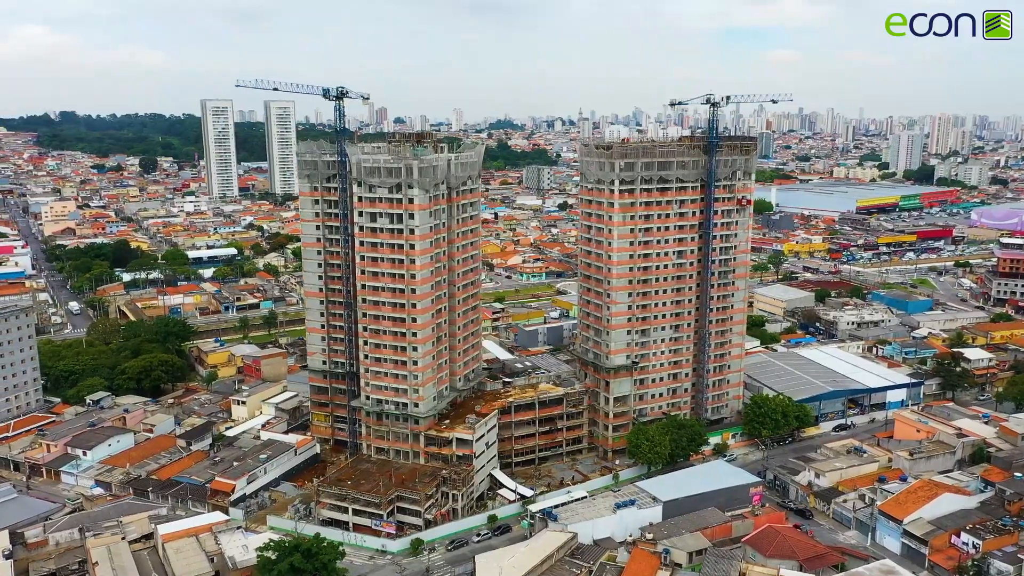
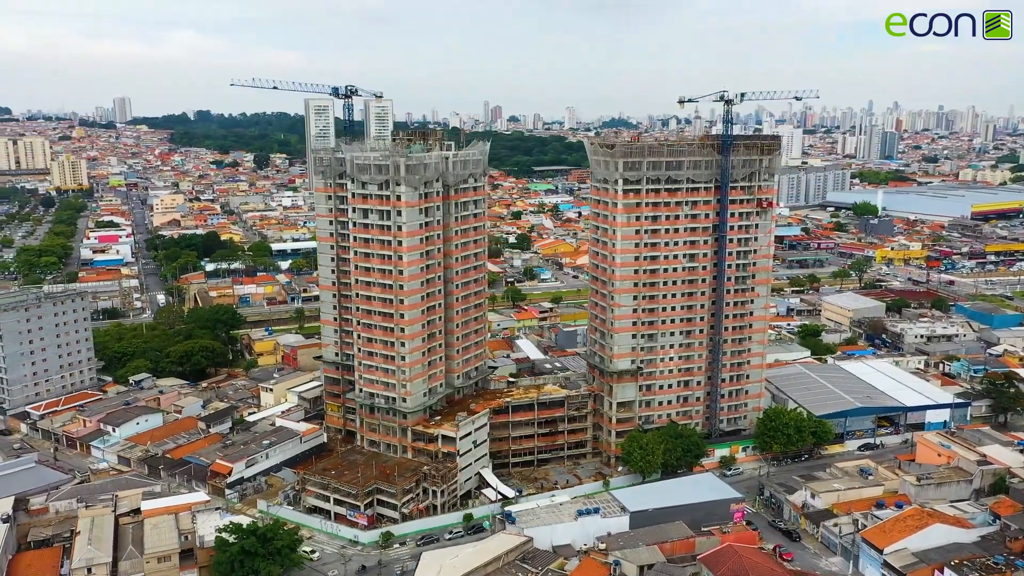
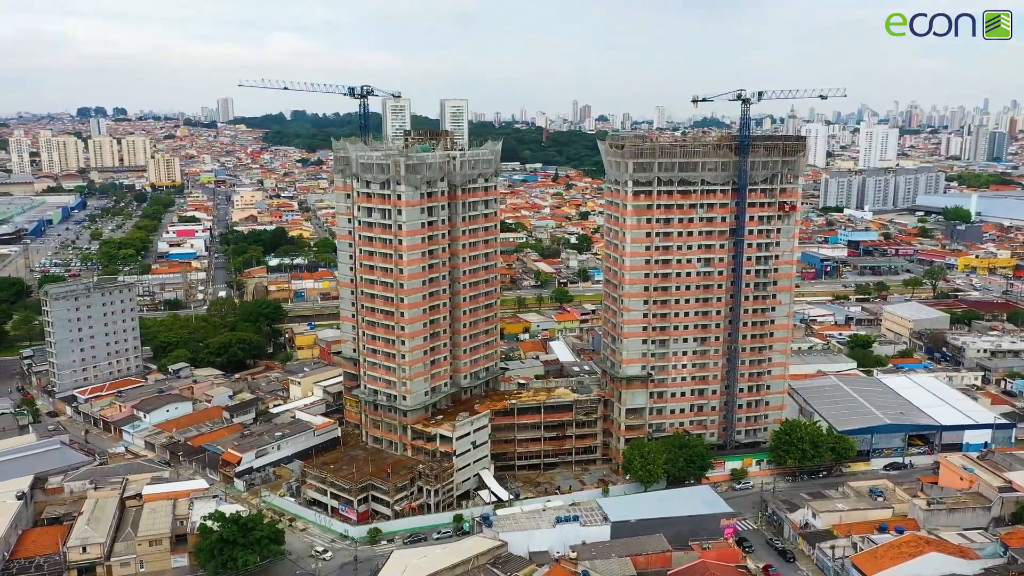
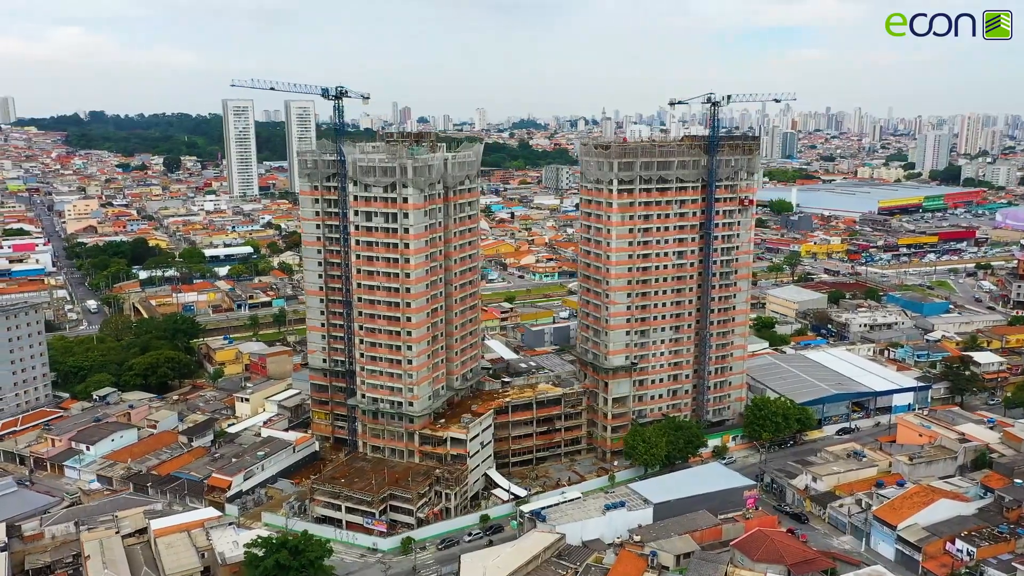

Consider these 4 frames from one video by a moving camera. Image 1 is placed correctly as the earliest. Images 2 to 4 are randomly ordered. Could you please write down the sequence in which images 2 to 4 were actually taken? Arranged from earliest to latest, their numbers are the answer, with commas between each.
4, 2, 3
